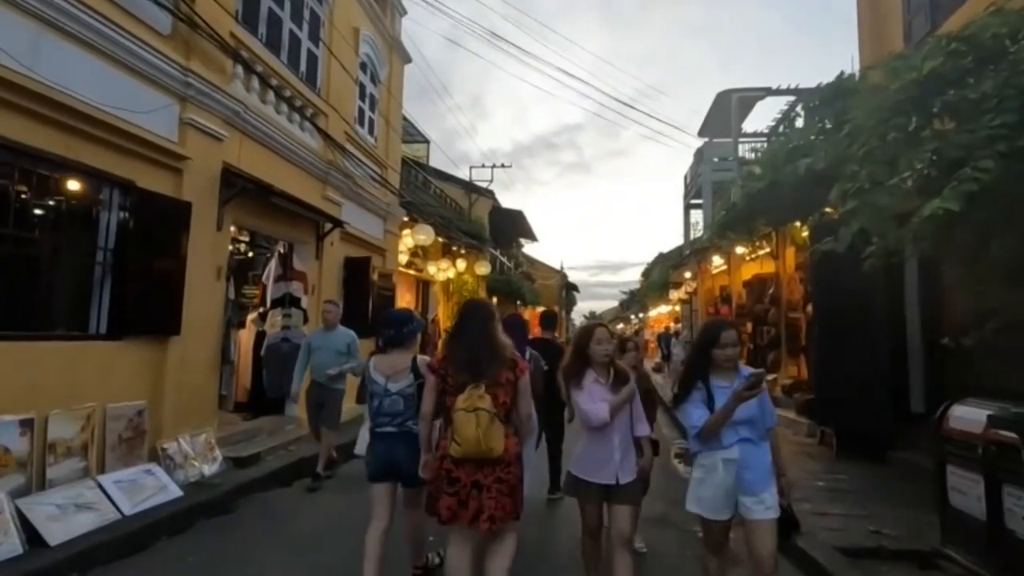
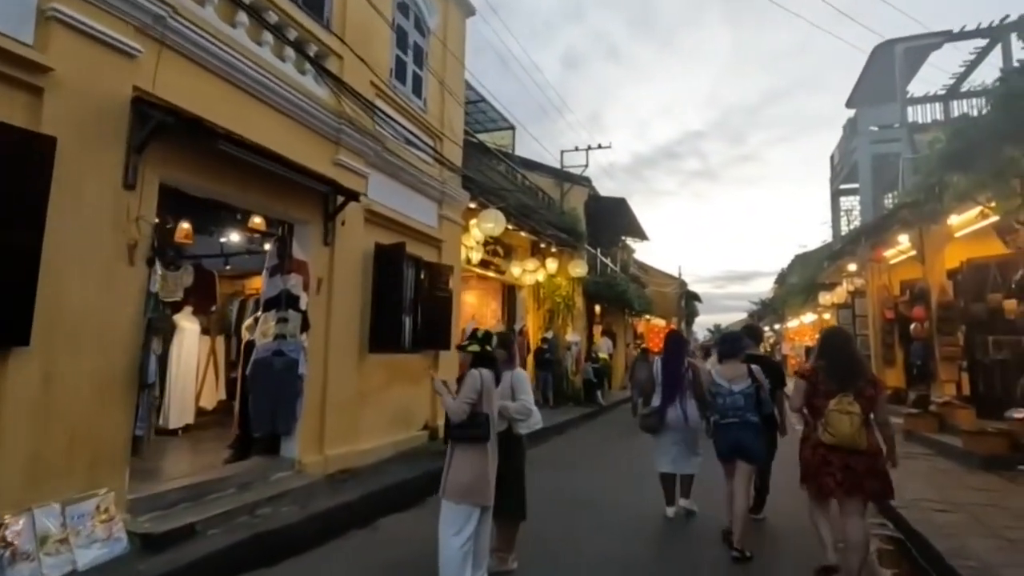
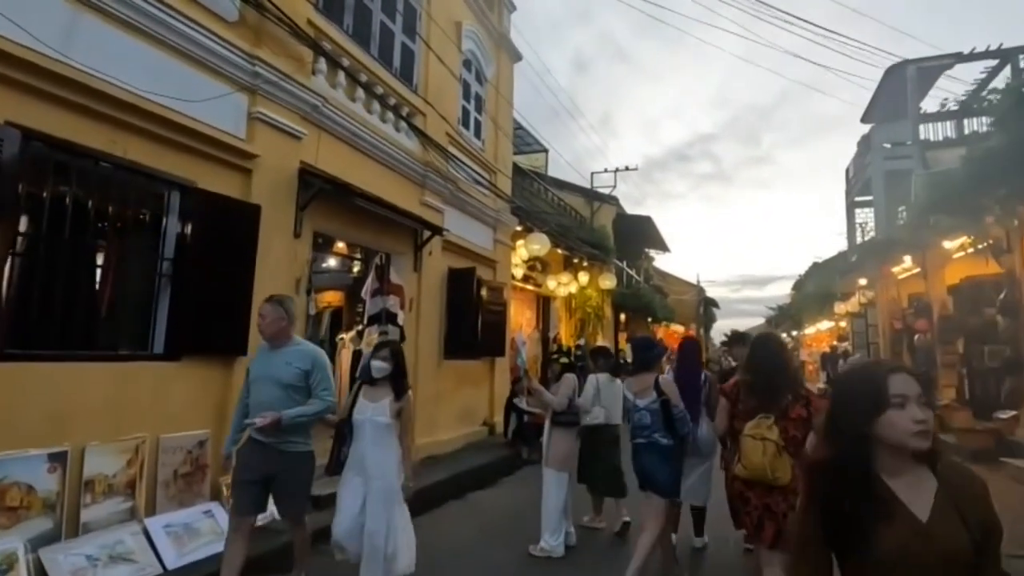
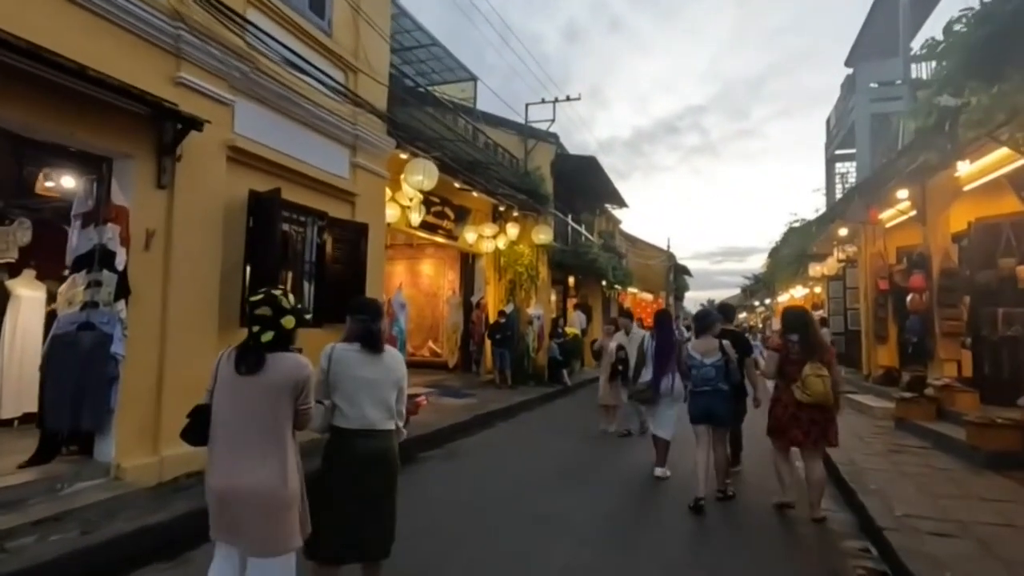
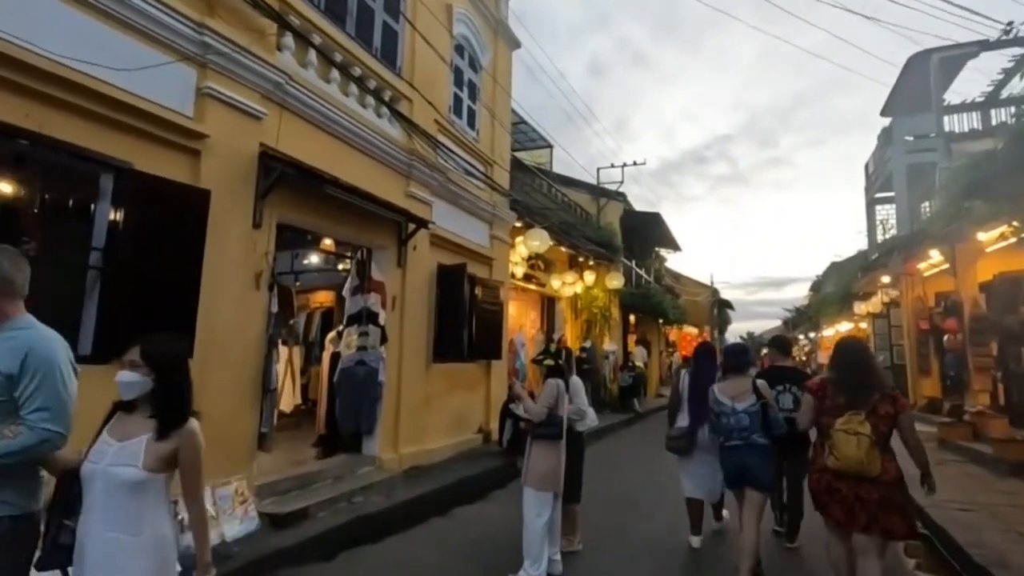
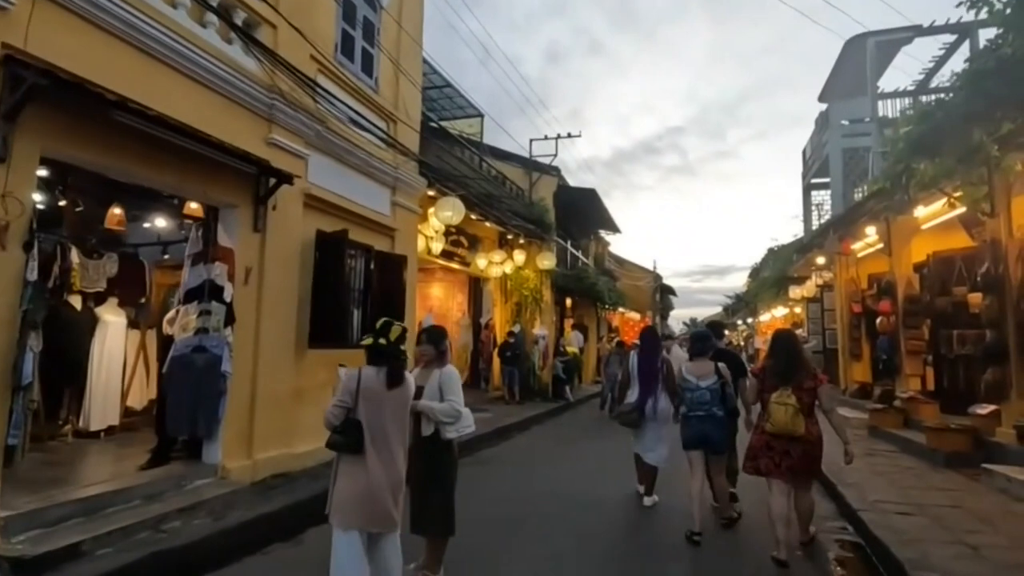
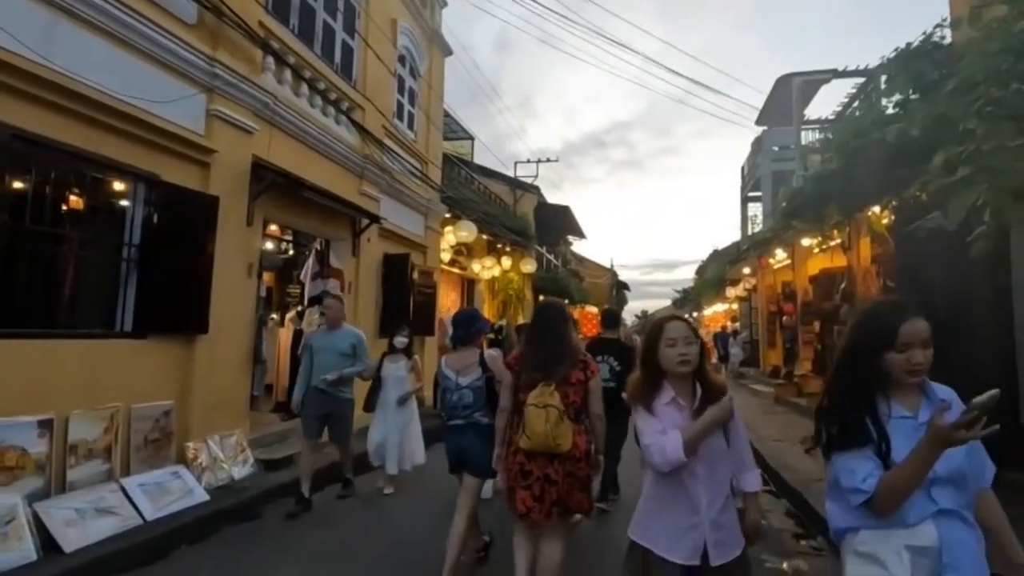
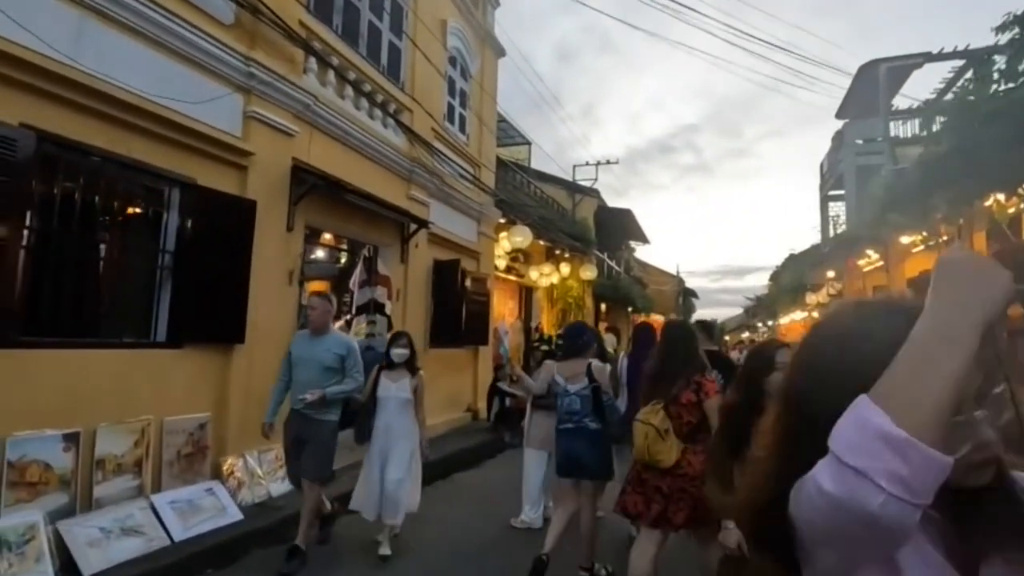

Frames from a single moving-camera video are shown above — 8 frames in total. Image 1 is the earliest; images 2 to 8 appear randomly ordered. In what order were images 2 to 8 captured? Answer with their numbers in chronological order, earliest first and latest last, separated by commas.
7, 8, 3, 5, 2, 6, 4
